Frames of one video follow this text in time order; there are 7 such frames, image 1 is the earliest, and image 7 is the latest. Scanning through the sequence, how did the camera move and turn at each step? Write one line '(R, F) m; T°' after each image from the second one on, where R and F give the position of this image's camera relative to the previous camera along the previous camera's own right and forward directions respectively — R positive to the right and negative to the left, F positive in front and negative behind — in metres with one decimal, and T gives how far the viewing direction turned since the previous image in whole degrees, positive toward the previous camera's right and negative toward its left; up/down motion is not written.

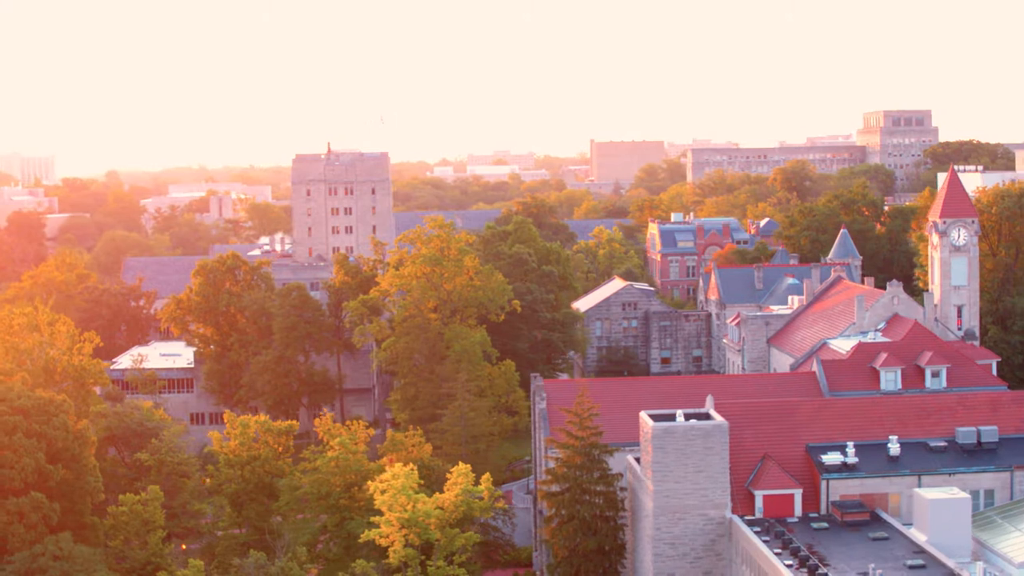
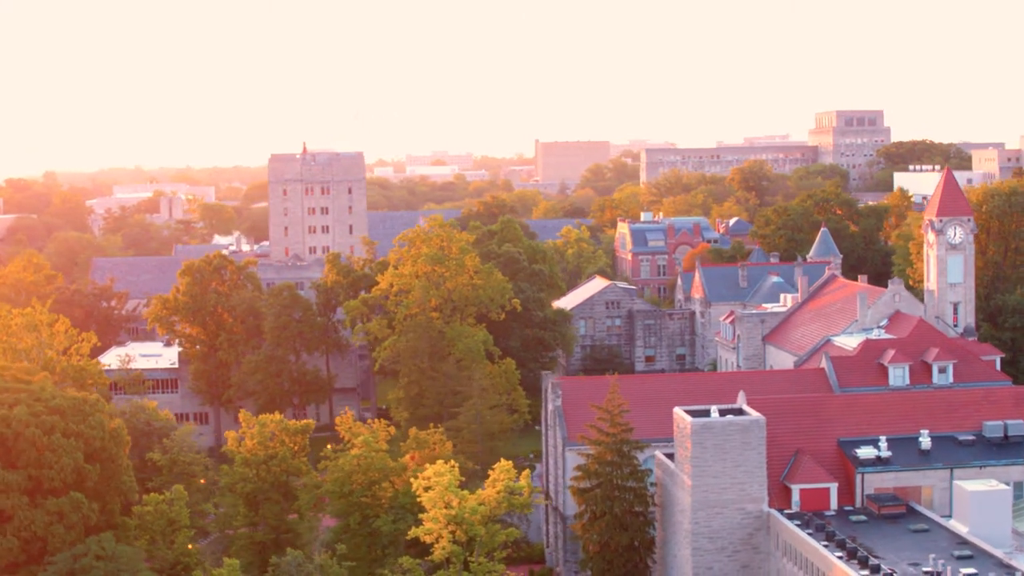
(-2.3, -0.2) m; +2°
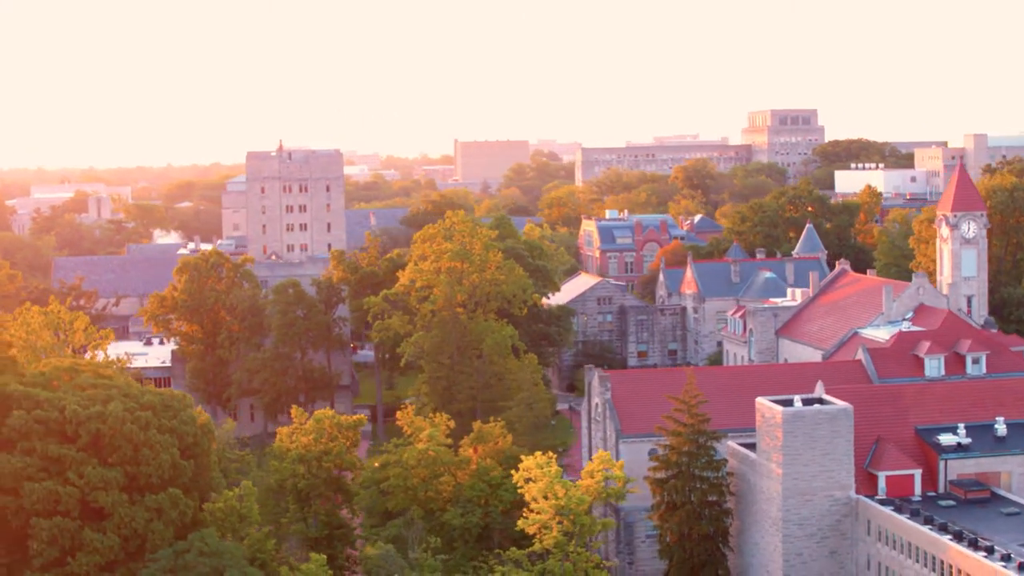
(-4.4, -0.3) m; +3°
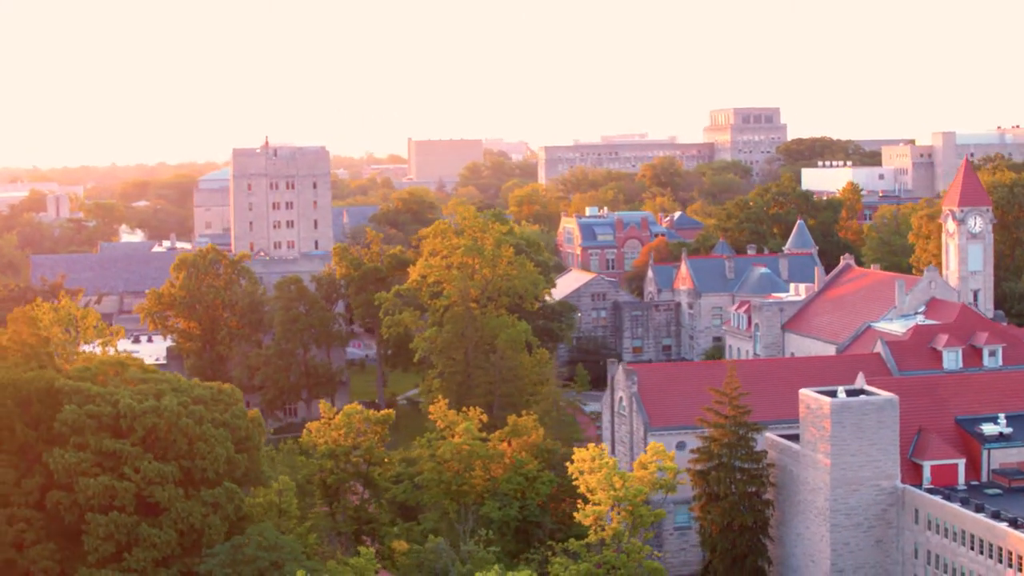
(-2.5, -0.1) m; +2°
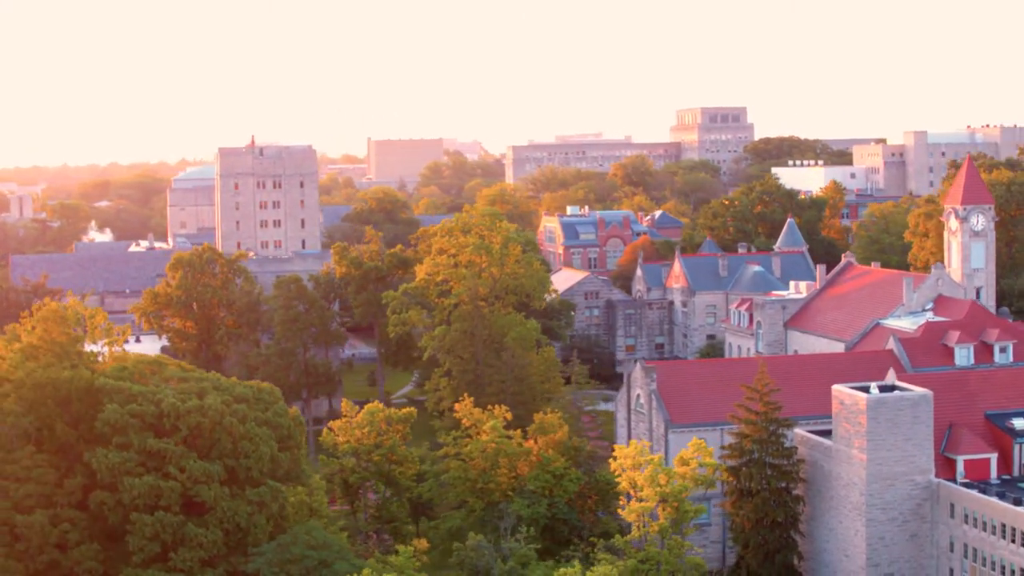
(-2.0, -0.1) m; +1°
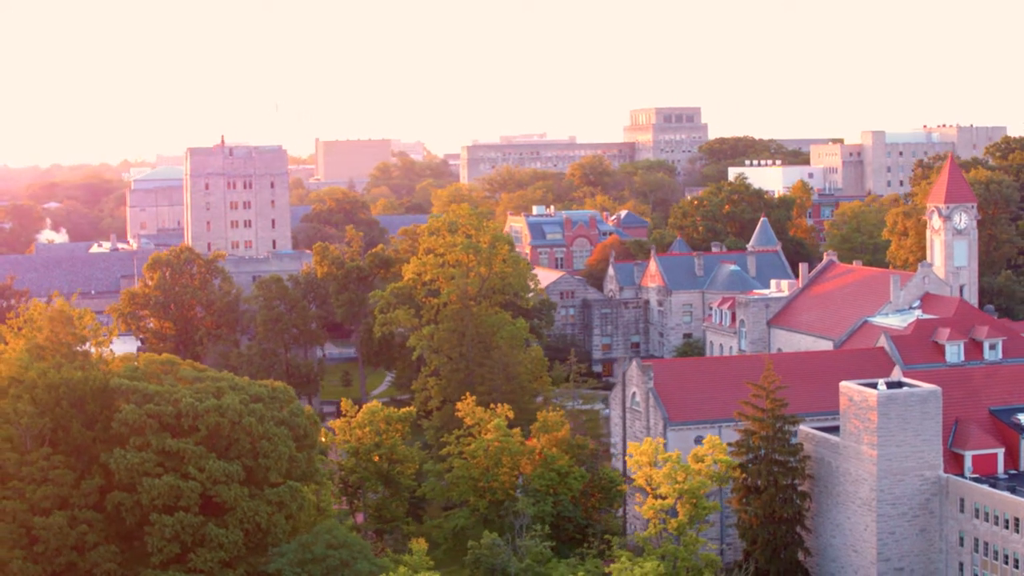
(-1.7, 0.0) m; +2°
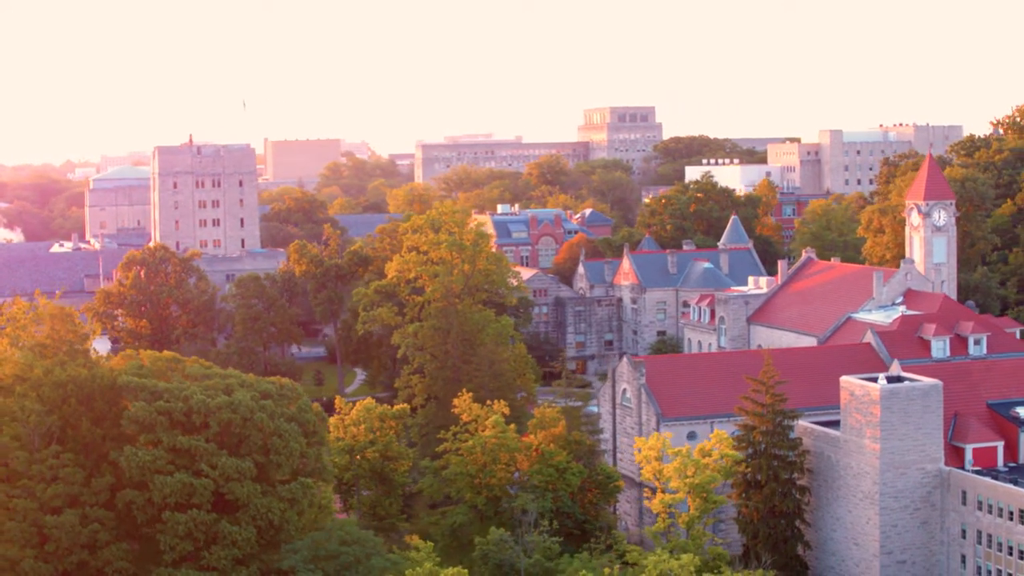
(-1.5, -0.1) m; +2°
